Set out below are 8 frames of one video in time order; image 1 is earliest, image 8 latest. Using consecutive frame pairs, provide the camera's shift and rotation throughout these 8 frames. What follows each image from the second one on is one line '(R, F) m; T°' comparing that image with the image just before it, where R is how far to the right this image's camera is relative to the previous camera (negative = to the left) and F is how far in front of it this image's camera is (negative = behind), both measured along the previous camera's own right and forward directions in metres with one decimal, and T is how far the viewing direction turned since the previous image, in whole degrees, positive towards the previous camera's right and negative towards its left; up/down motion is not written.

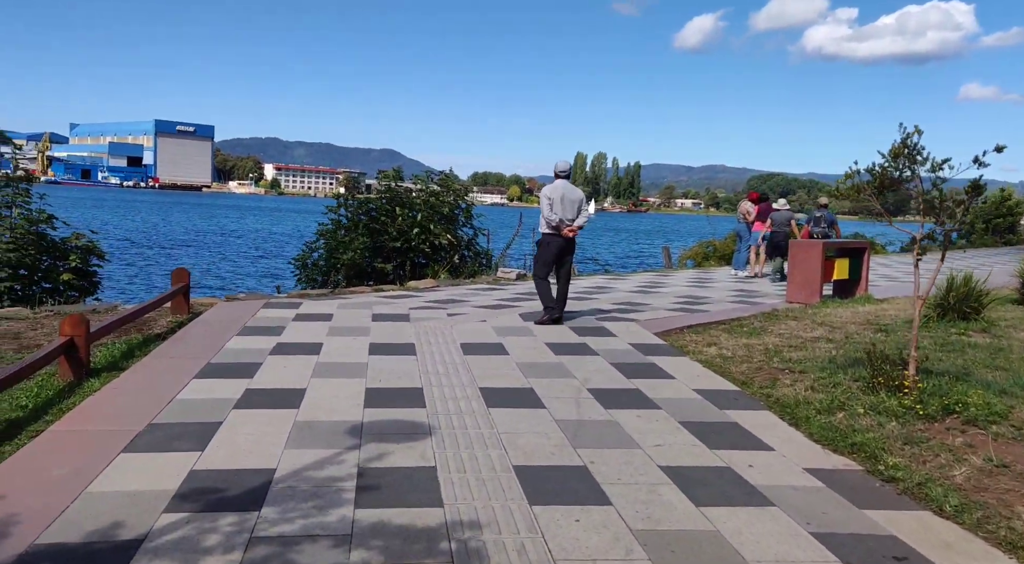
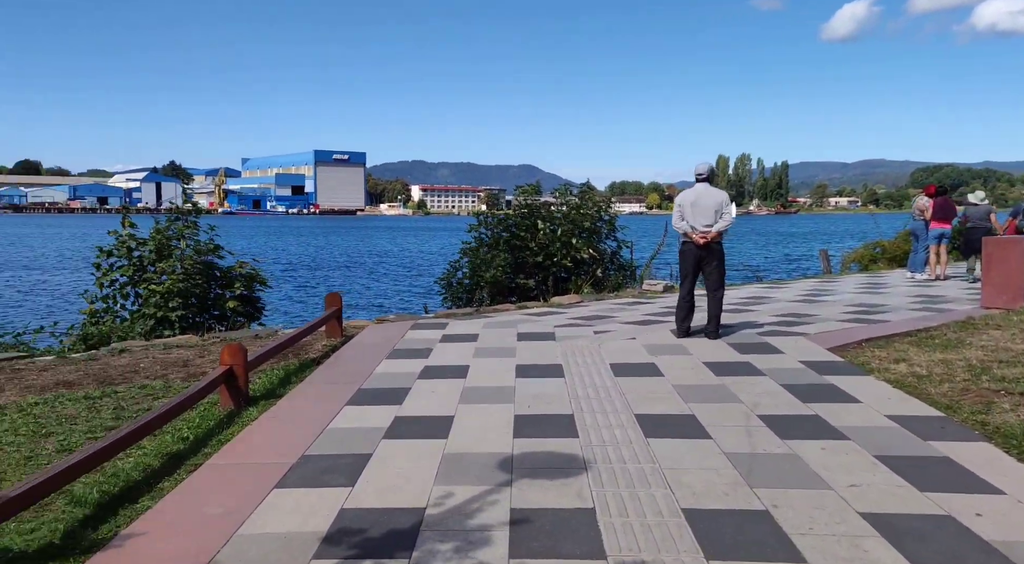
(-0.1, +0.3) m; -9°
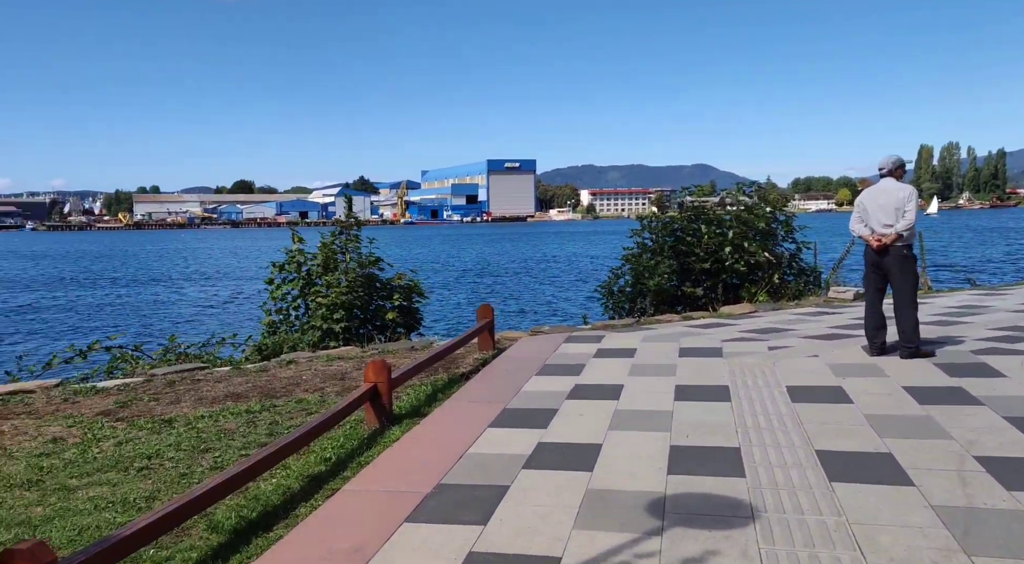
(+0.1, +0.5) m; -11°
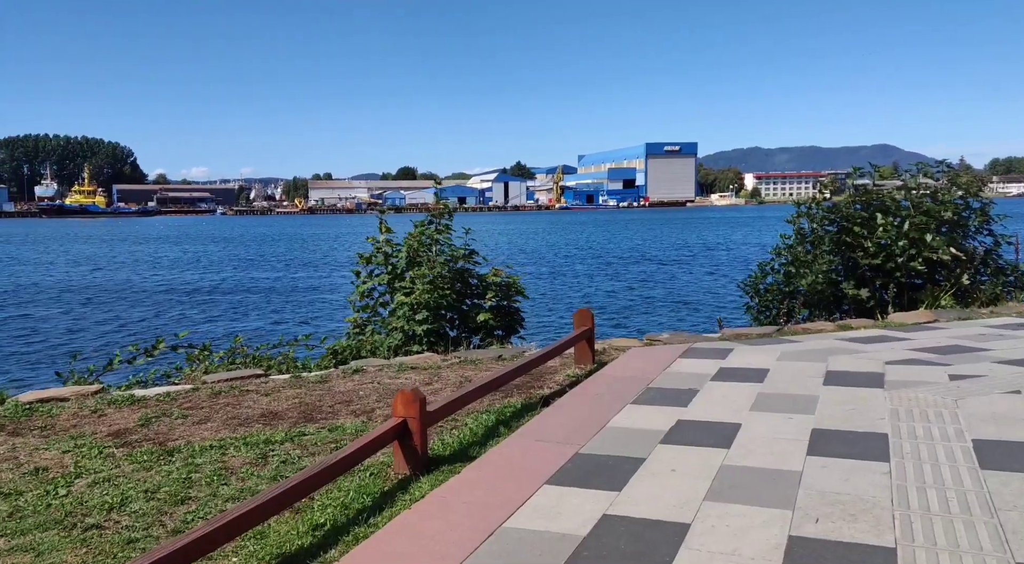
(+0.4, +1.3) m; -10°
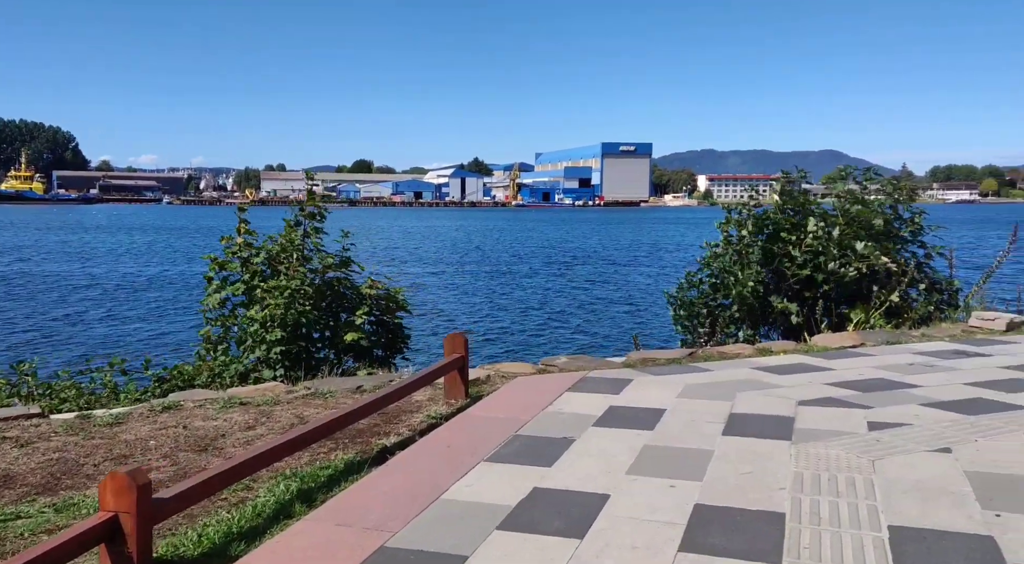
(+0.7, +1.1) m; +3°
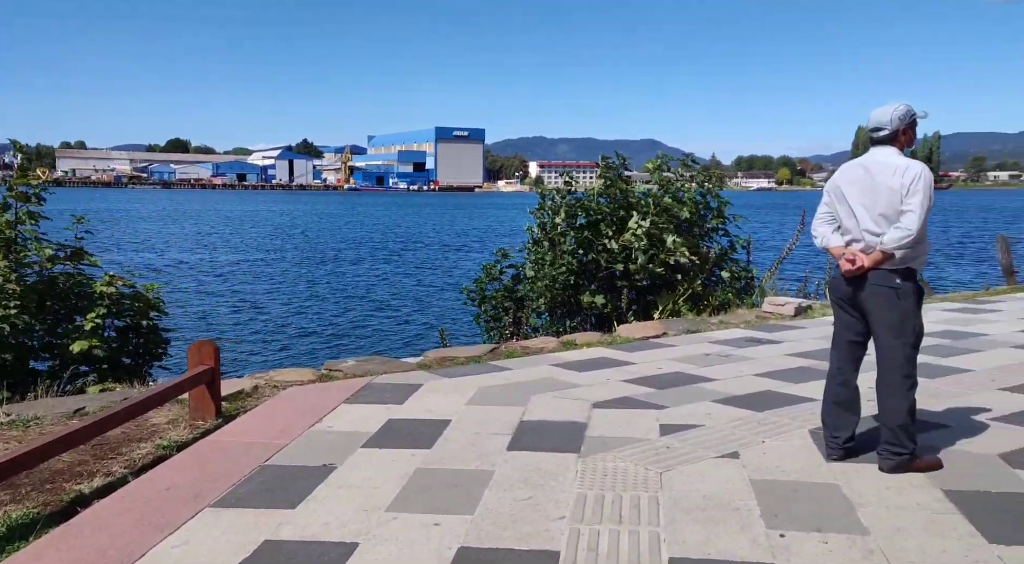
(+0.4, +0.6) m; +11°
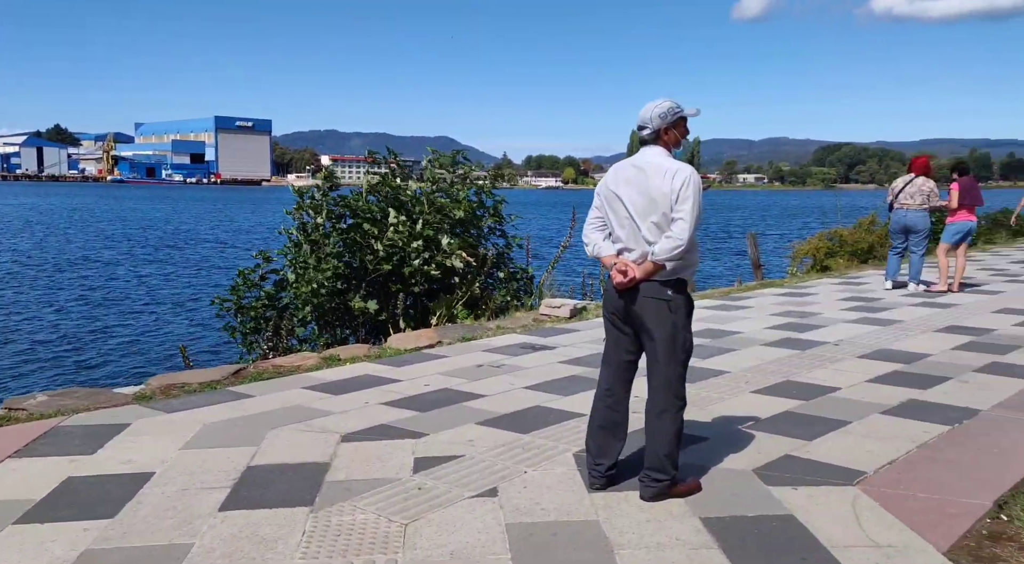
(+0.3, +0.6) m; +14°
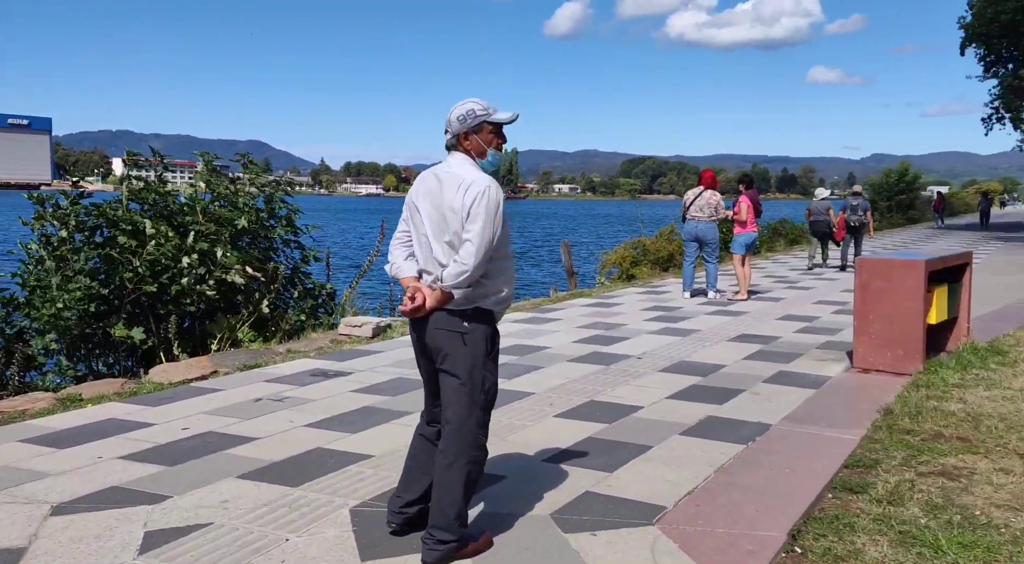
(+0.3, +0.6) m; +12°
